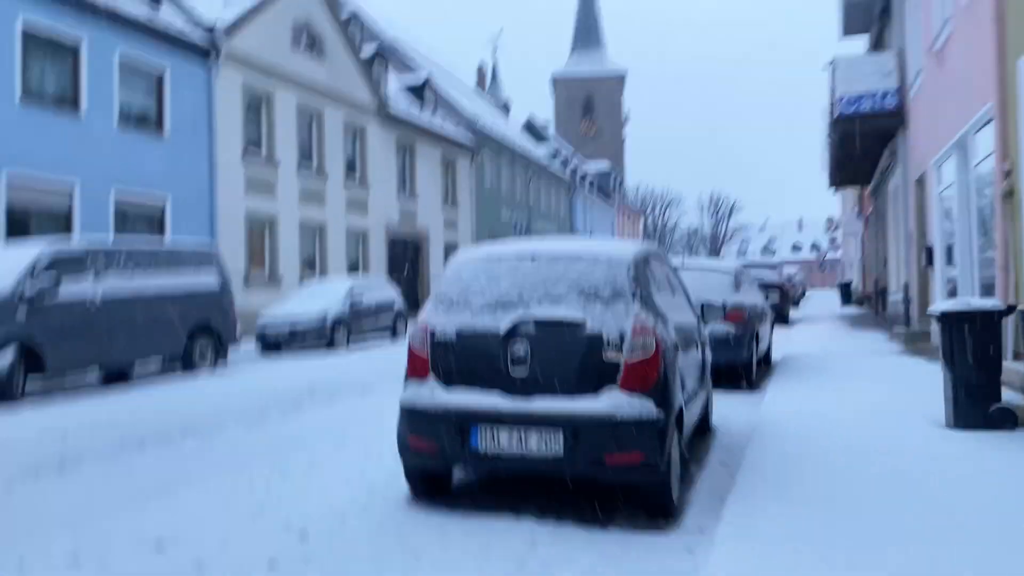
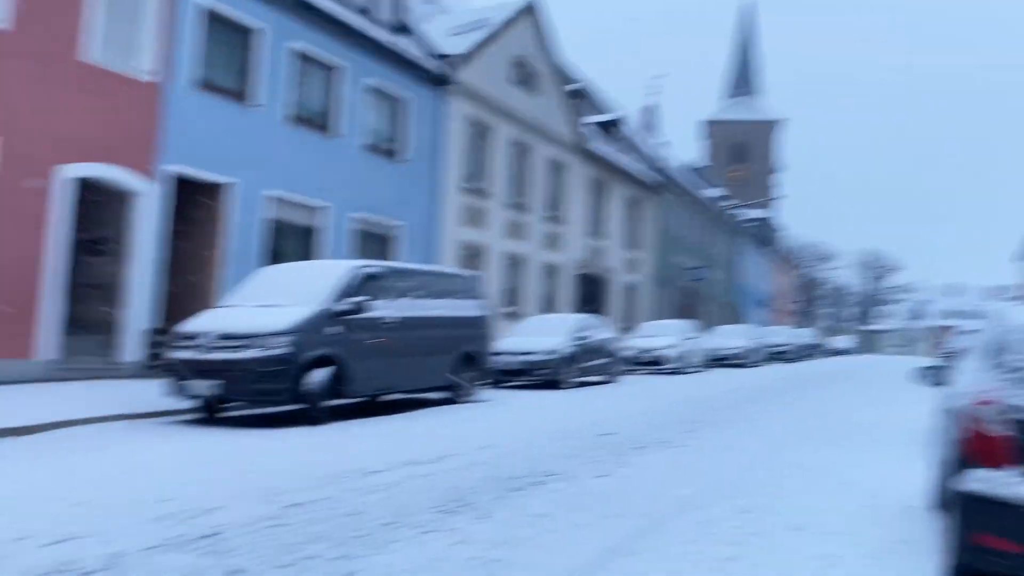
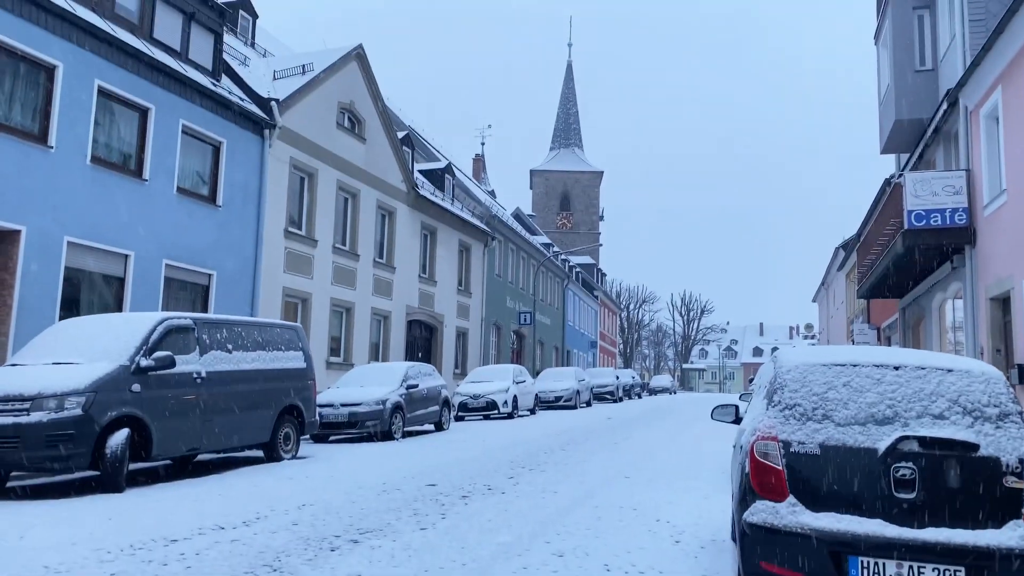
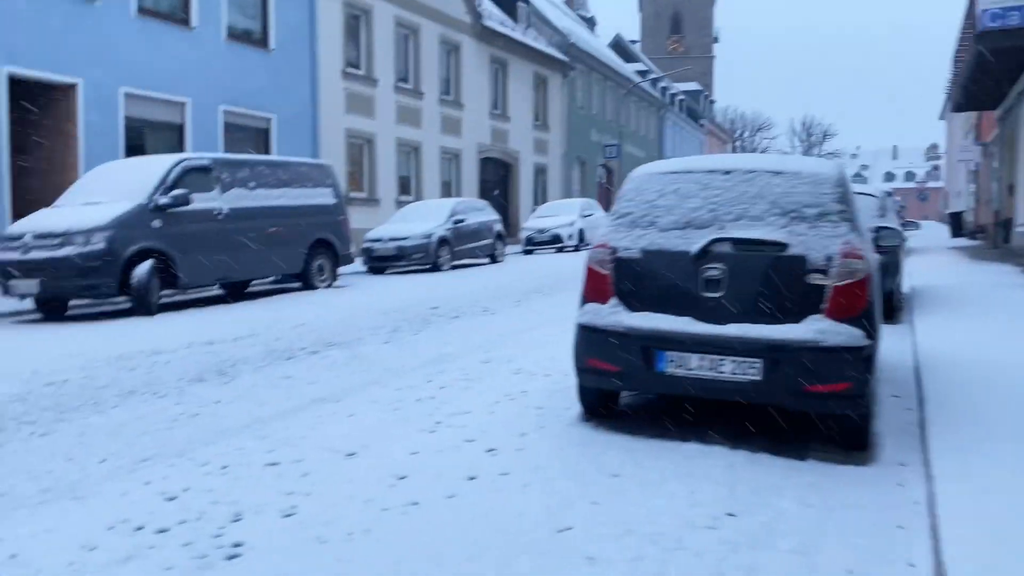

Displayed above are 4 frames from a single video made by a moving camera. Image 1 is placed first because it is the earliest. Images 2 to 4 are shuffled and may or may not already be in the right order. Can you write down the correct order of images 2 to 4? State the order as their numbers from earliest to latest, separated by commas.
4, 3, 2
